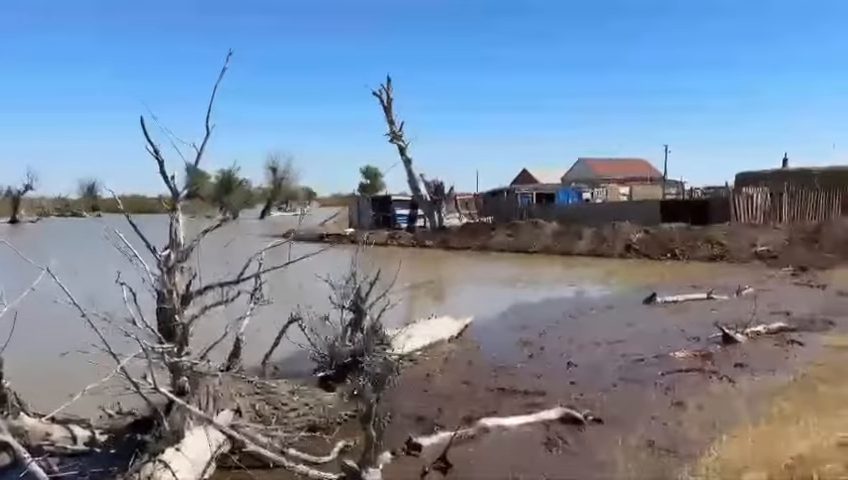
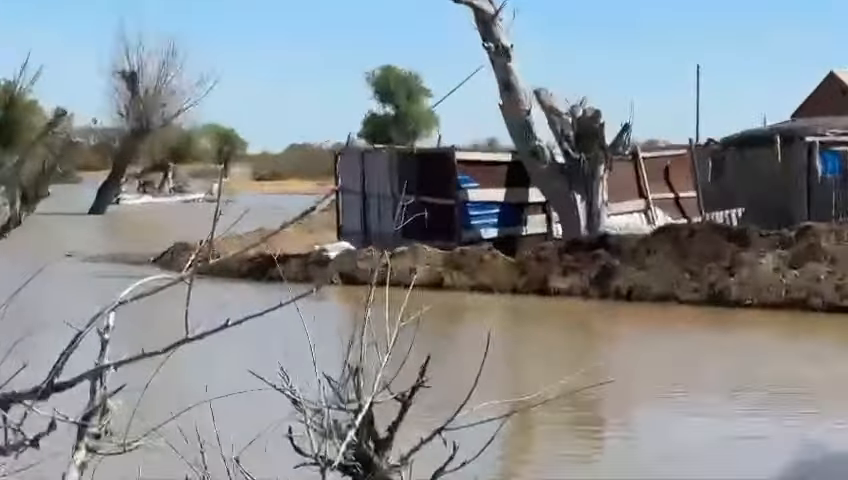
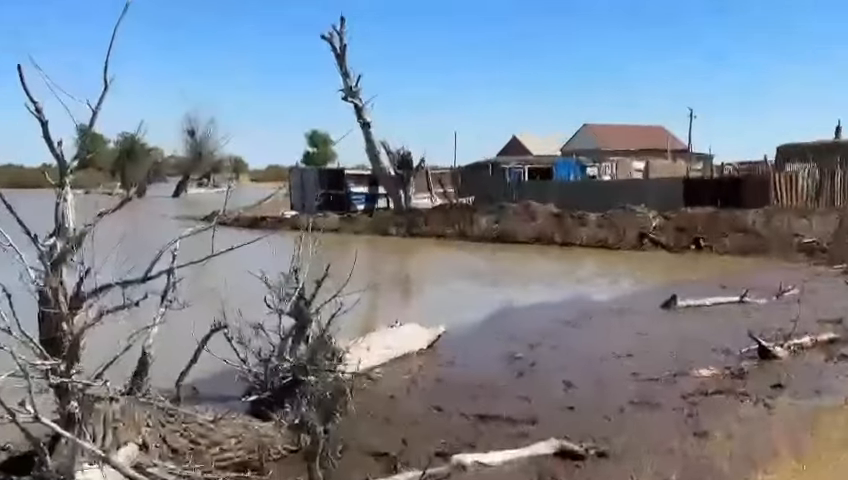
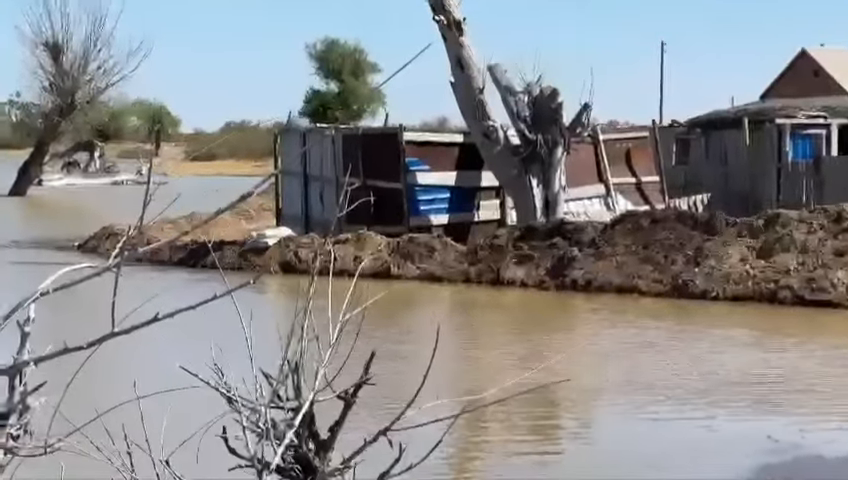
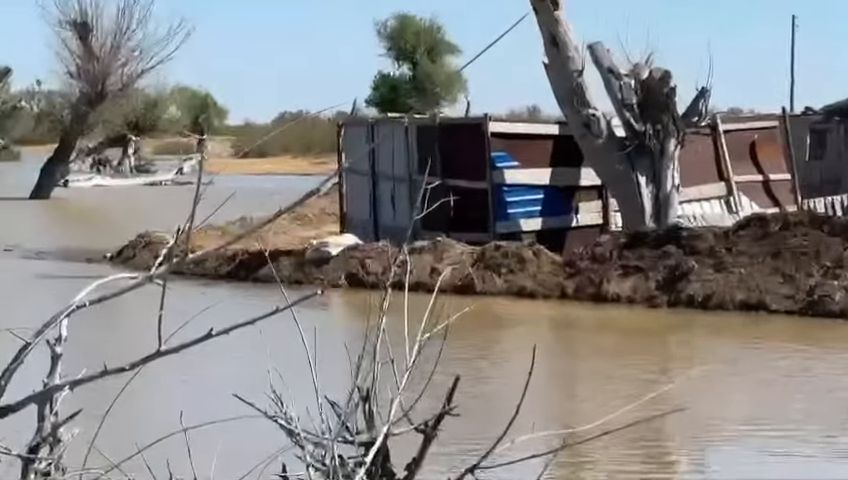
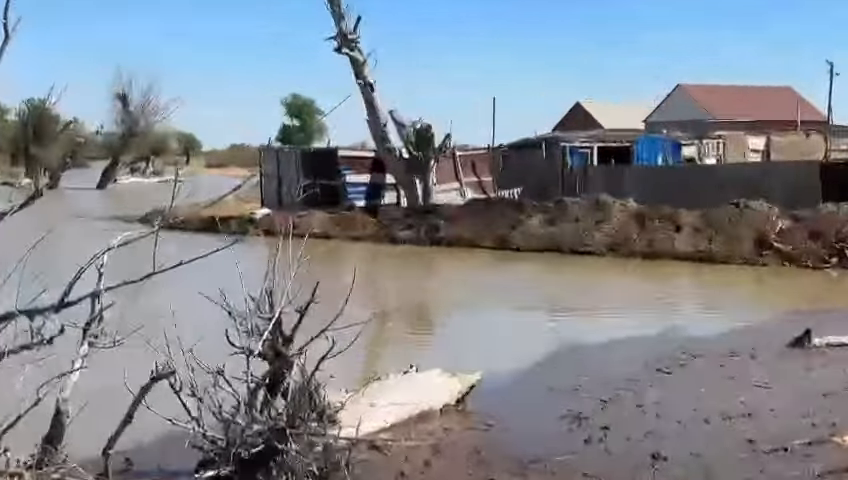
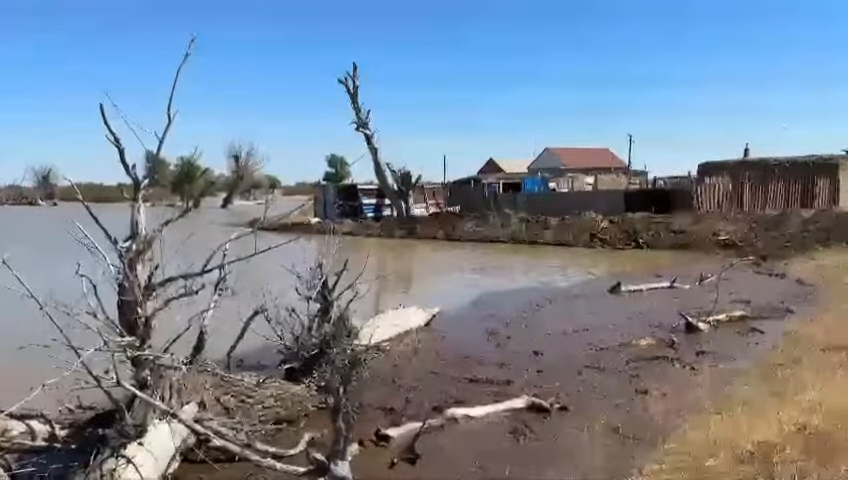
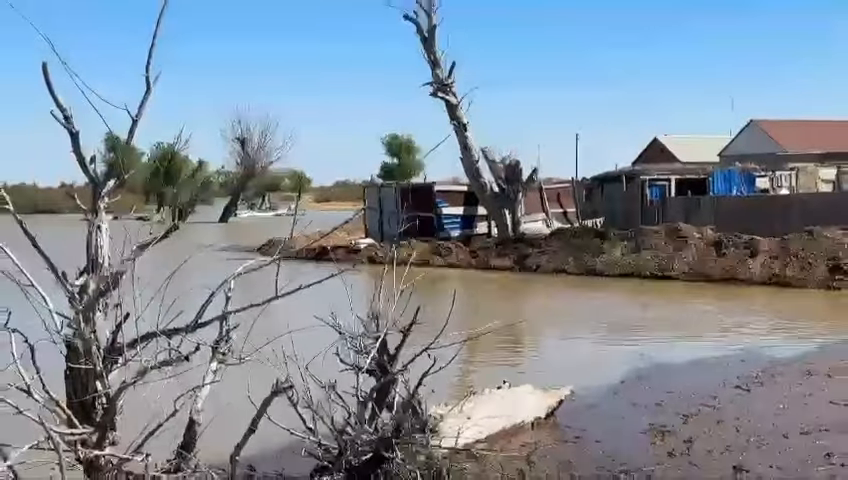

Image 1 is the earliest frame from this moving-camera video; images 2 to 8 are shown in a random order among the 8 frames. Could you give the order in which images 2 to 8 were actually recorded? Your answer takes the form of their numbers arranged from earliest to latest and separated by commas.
7, 3, 6, 4, 8, 2, 5
